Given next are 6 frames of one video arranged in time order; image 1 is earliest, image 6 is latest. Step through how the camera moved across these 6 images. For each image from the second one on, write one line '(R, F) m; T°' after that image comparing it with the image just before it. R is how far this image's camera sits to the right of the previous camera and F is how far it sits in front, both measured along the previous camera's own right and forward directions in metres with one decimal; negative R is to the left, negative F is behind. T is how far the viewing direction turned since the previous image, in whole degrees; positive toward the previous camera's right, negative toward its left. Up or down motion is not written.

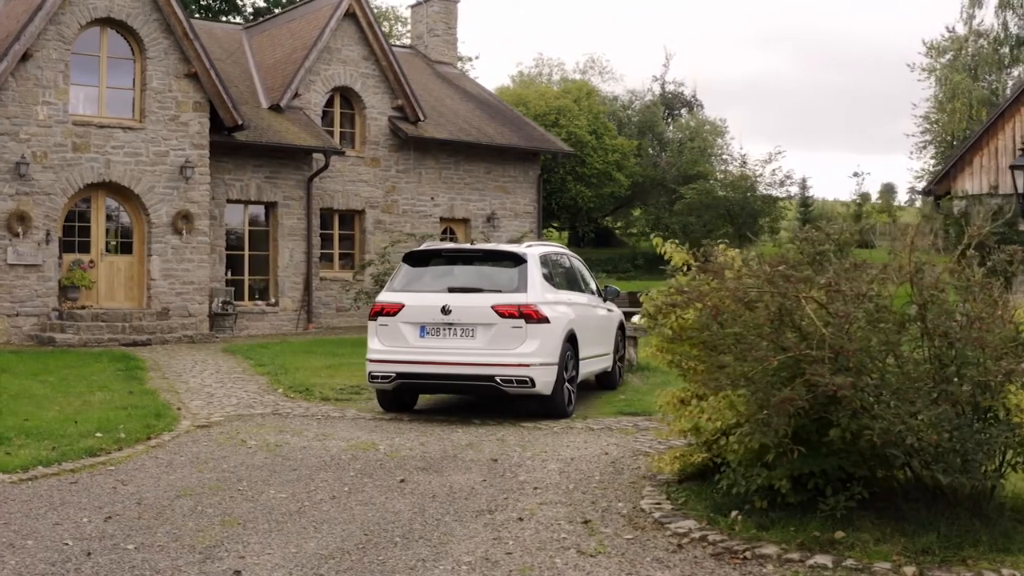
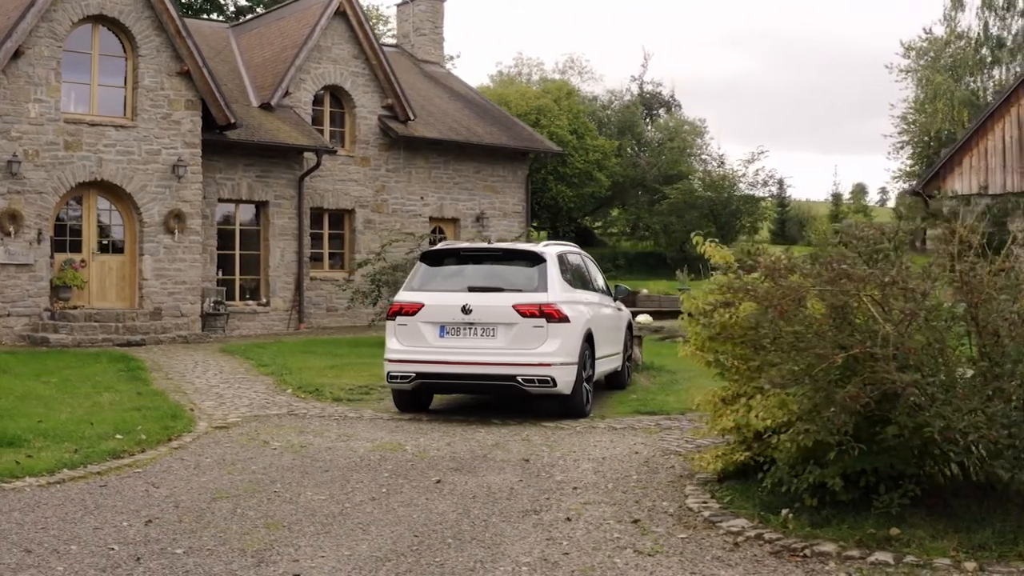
(-0.4, 0.0) m; +1°
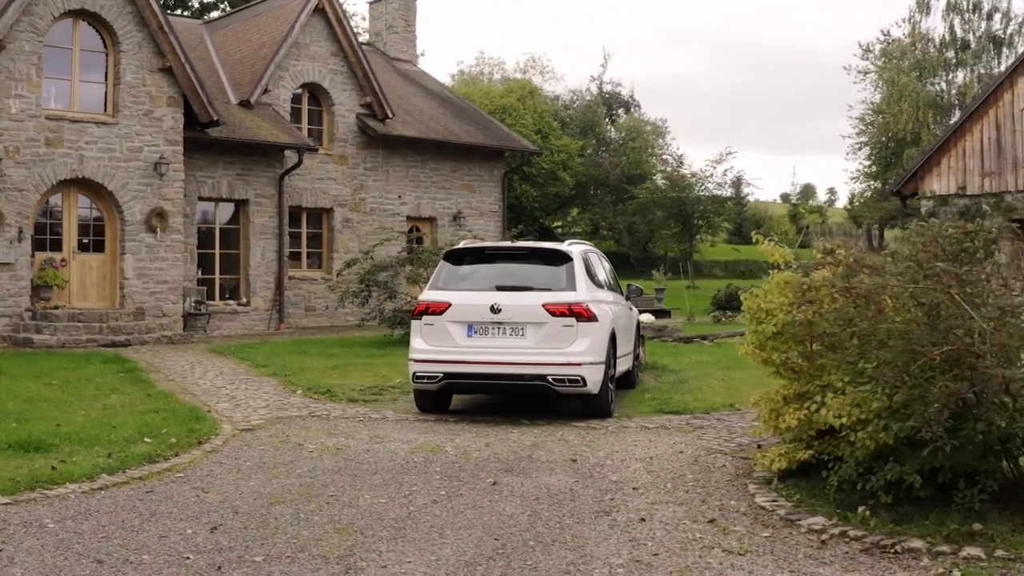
(-0.7, +0.1) m; +3°
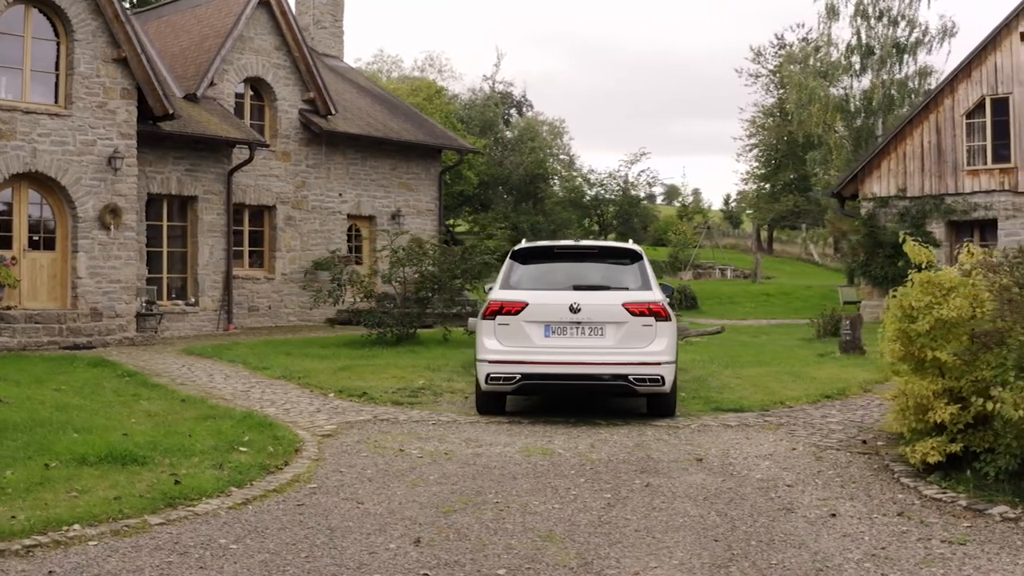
(-1.8, +0.2) m; +7°
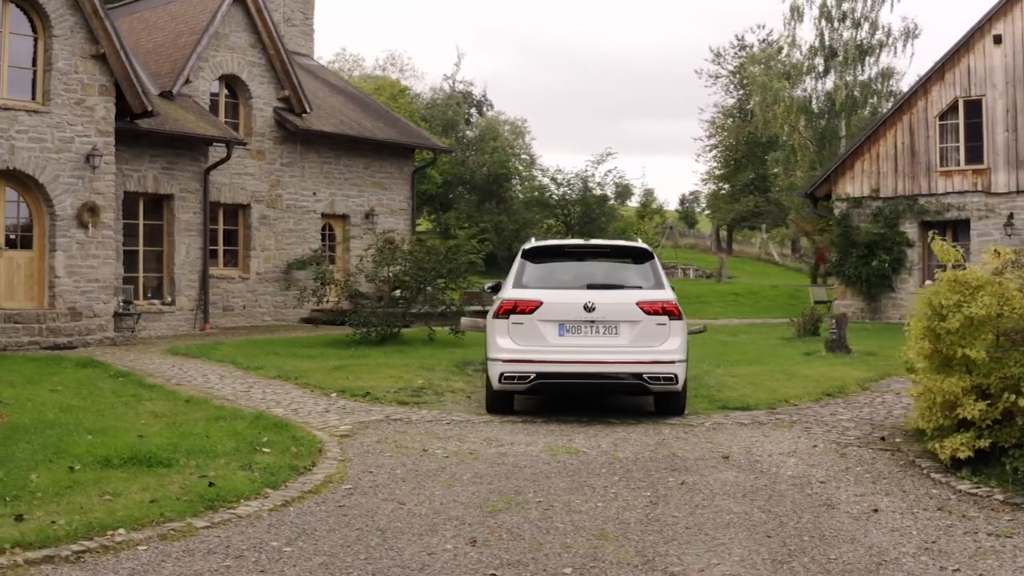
(-0.5, 0.0) m; +2°
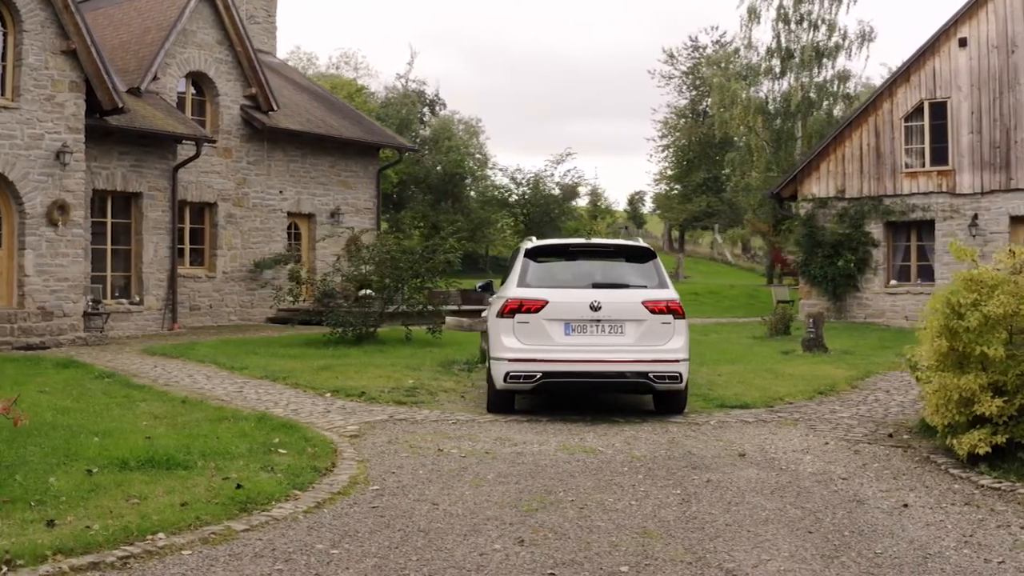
(-0.5, 0.0) m; +3°
